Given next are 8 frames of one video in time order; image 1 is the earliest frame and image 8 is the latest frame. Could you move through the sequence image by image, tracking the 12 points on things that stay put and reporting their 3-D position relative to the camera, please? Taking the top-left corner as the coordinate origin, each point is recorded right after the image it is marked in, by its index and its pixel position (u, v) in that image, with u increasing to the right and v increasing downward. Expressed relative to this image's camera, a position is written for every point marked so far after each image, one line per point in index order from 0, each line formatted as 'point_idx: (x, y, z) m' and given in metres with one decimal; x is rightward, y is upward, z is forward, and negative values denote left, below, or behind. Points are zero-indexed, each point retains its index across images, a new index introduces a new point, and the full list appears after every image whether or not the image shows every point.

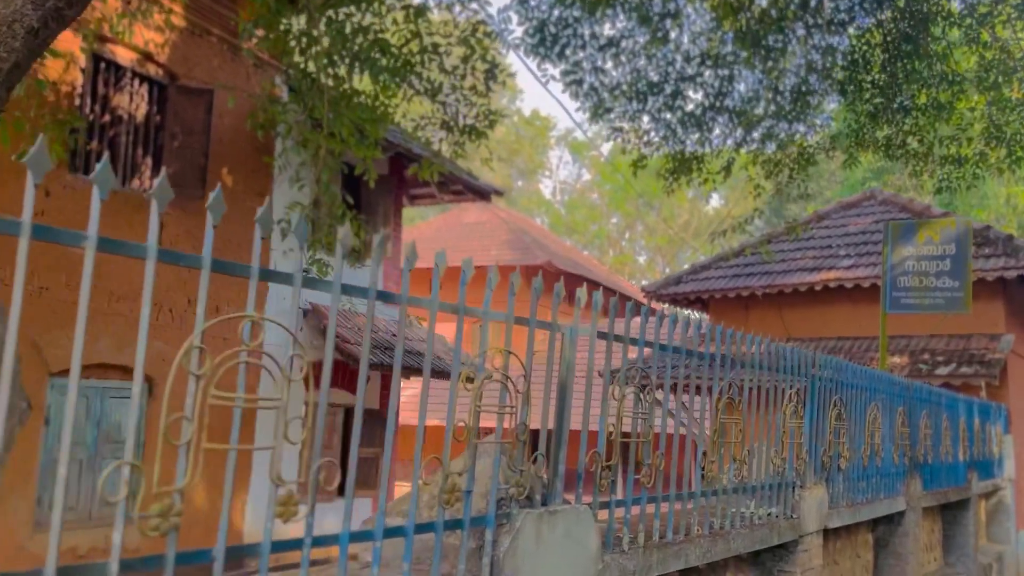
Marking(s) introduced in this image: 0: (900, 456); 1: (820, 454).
0: (+3.2, -1.4, +6.9) m
1: (+1.9, -1.0, +5.2) m
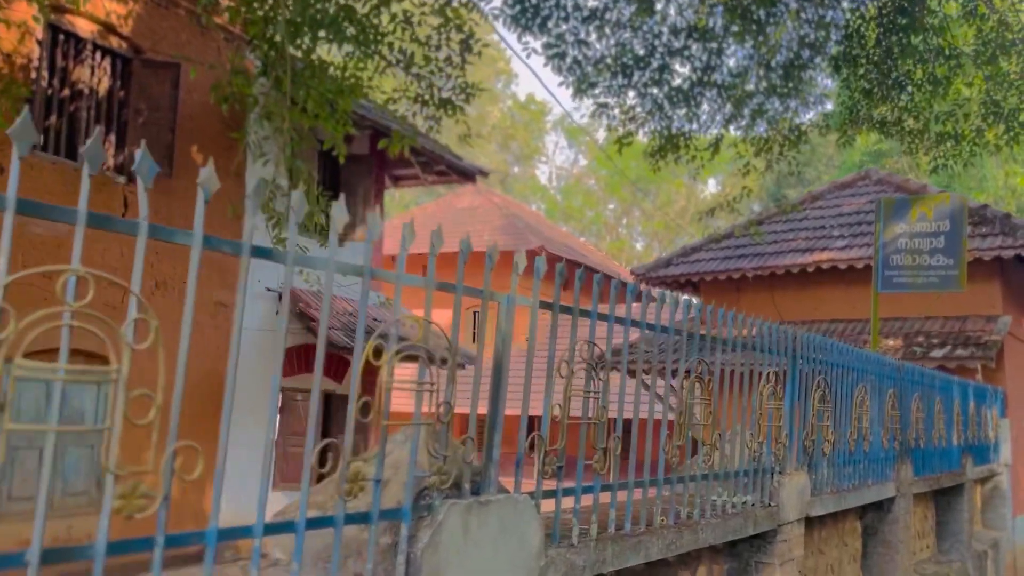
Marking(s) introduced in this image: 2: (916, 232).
0: (+3.0, -1.2, +6.6) m
1: (+1.7, -0.9, +4.9) m
2: (+4.0, +0.6, +8.3) m
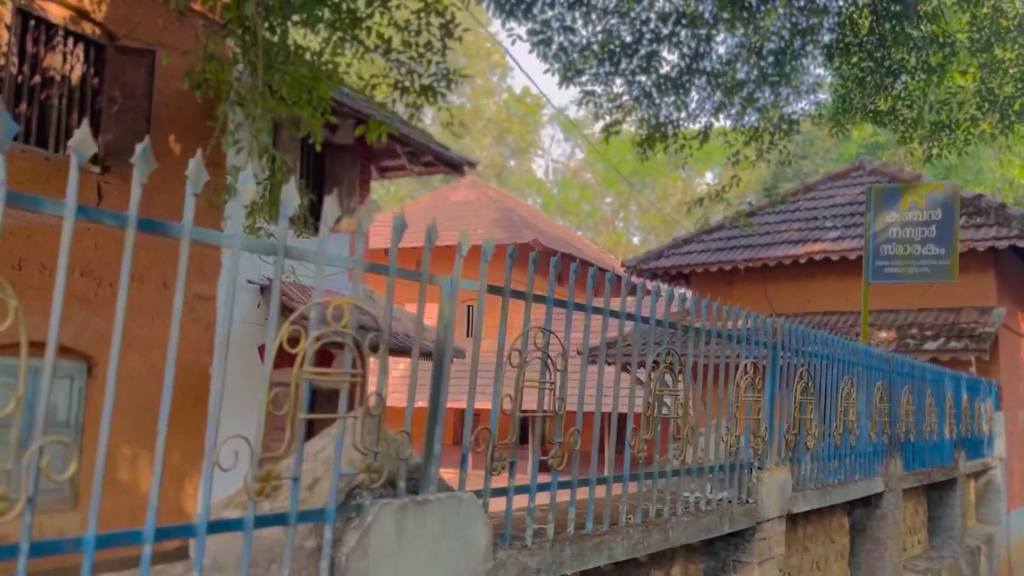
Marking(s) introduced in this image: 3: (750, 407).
0: (+2.8, -1.1, +6.4) m
1: (+1.5, -0.8, +4.7) m
2: (+3.9, +0.7, +8.1) m
3: (+1.3, -0.6, +4.4) m
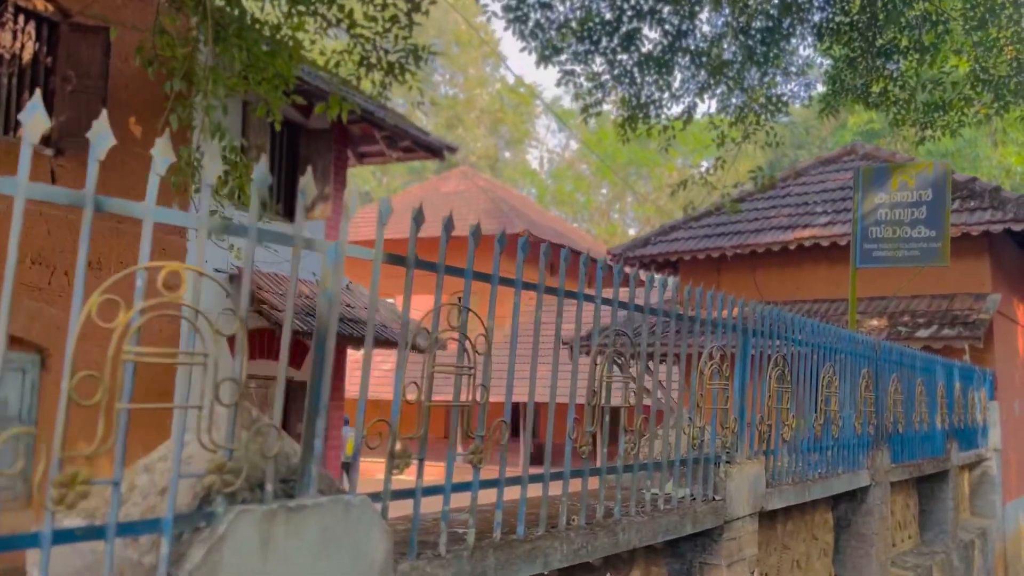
0: (+2.6, -1.0, +6.0) m
1: (+1.3, -0.7, +4.4) m
2: (+3.6, +0.8, +7.7) m
3: (+1.0, -0.5, +4.0) m
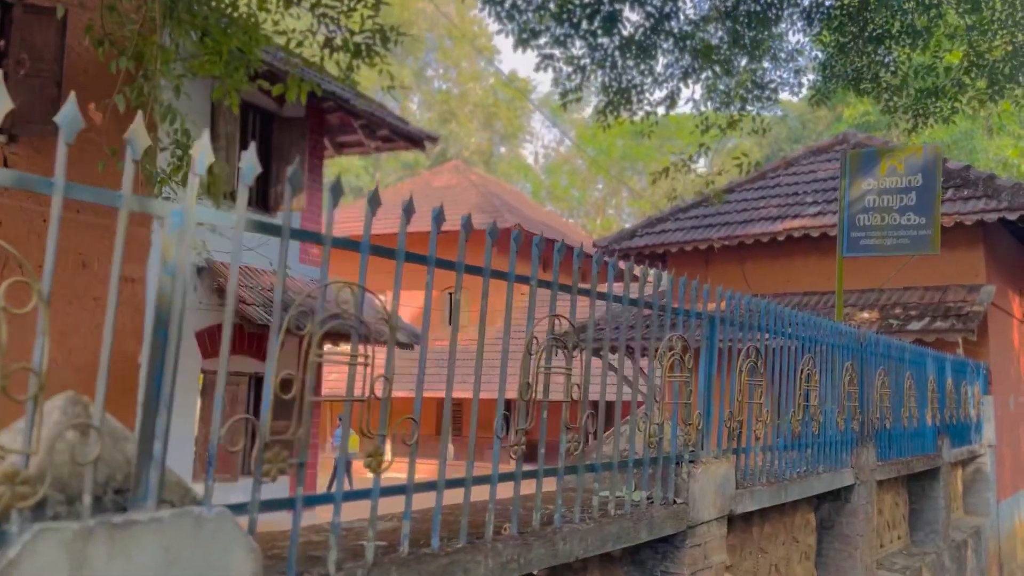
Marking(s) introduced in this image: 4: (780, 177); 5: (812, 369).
0: (+2.3, -0.9, +5.7) m
1: (+1.0, -0.6, +4.0) m
2: (+3.3, +0.9, +7.4) m
3: (+0.7, -0.5, +3.7) m
4: (+4.2, +1.7, +13.1) m
5: (+1.8, -0.5, +5.1) m
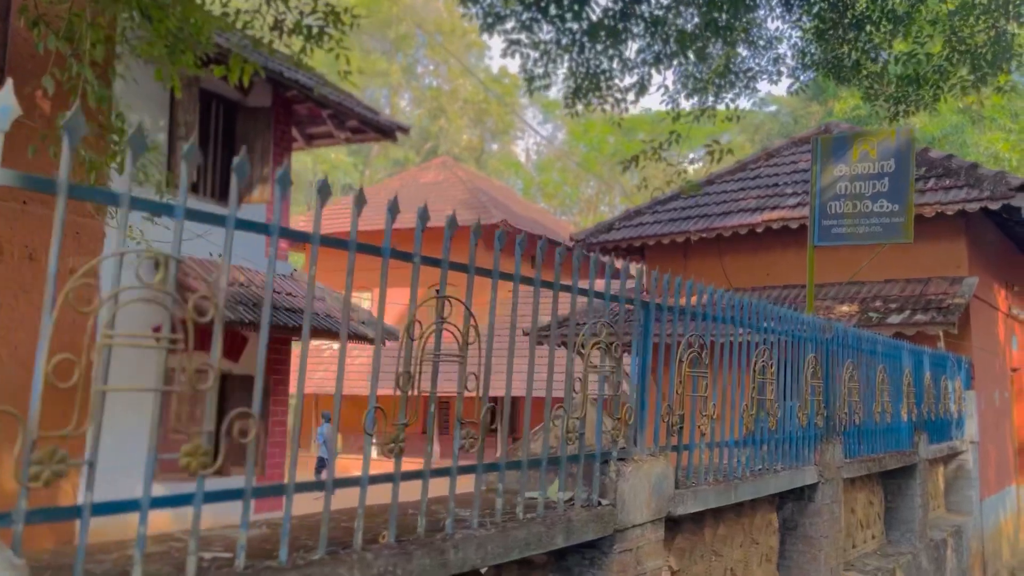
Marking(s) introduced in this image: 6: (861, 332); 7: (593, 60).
0: (+2.0, -0.8, +5.4) m
1: (+0.7, -0.6, +3.7) m
2: (+3.0, +1.0, +7.1) m
3: (+0.4, -0.4, +3.4) m
4: (+3.8, +1.8, +12.8) m
5: (+1.5, -0.4, +4.8) m
6: (+2.8, -0.4, +6.5) m
7: (+0.9, +2.5, +9.3) m
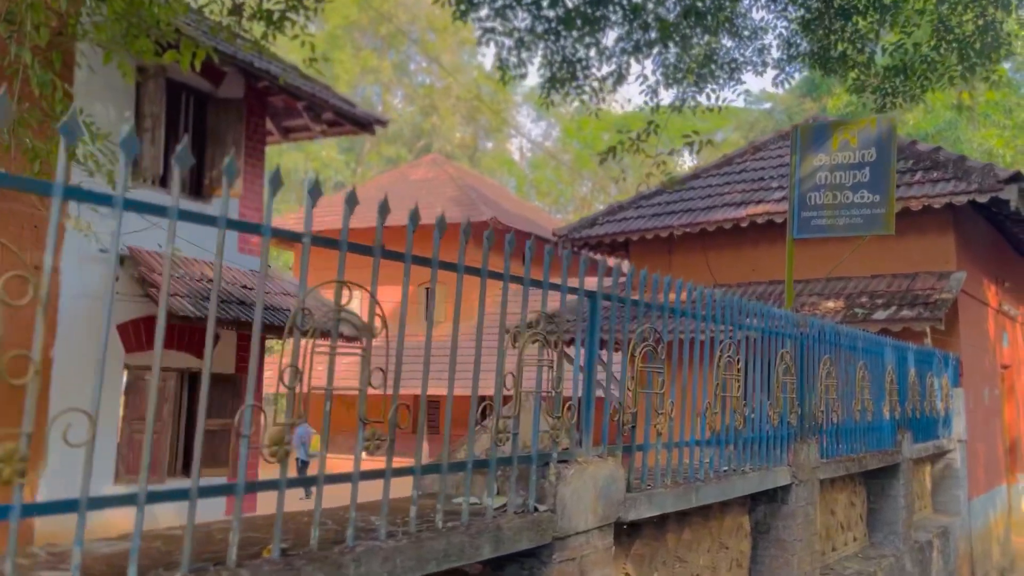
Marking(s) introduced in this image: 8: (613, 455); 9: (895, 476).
0: (+1.7, -0.8, +5.2) m
1: (+0.4, -0.5, +3.5) m
2: (+2.7, +1.0, +6.9) m
3: (+0.1, -0.3, +3.1) m
4: (+3.6, +1.9, +12.6) m
5: (+1.2, -0.4, +4.6) m
6: (+2.5, -0.3, +6.3) m
7: (+0.6, +2.6, +9.0) m
8: (+0.4, -0.7, +3.5) m
9: (+3.5, -1.7, +7.5) m
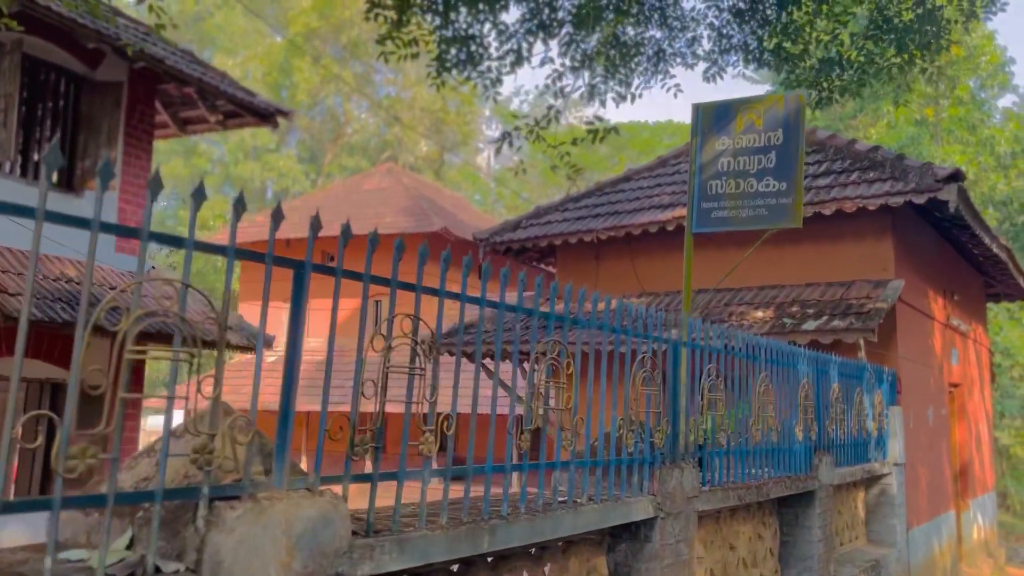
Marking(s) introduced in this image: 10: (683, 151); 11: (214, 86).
0: (+0.7, -0.7, +4.3) m
1: (-0.5, -0.4, +2.6) m
2: (+1.7, +1.0, +6.1) m
3: (-0.8, -0.2, +2.2) m
4: (+2.4, +1.8, +11.8) m
5: (+0.3, -0.3, +3.7) m
6: (+1.5, -0.3, +5.4) m
7: (-0.4, +2.6, +8.2) m
8: (-0.5, -0.6, +2.5) m
9: (+2.4, -1.7, +6.7) m
10: (+2.5, +2.0, +12.0) m
11: (-3.5, +2.4, +9.8) m
